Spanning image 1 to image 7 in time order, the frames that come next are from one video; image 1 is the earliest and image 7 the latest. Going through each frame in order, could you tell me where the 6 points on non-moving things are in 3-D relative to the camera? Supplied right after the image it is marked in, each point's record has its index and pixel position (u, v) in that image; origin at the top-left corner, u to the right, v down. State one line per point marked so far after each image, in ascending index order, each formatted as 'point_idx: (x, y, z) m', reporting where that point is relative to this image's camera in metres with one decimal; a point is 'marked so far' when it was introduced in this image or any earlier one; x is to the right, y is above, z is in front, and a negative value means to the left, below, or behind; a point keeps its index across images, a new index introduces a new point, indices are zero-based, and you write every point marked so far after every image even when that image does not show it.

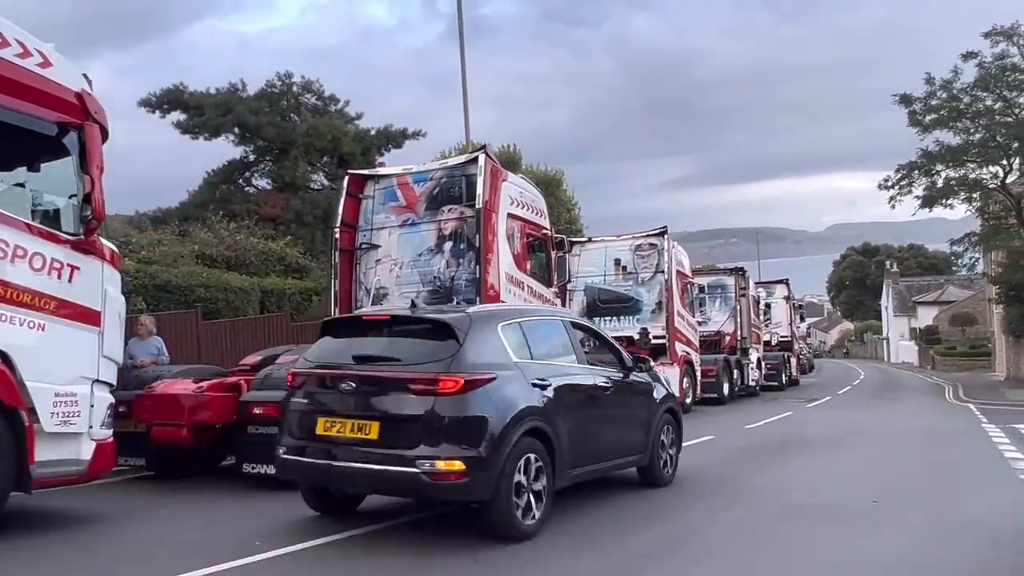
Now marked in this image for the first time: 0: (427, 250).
0: (-1.3, +0.6, +13.6) m
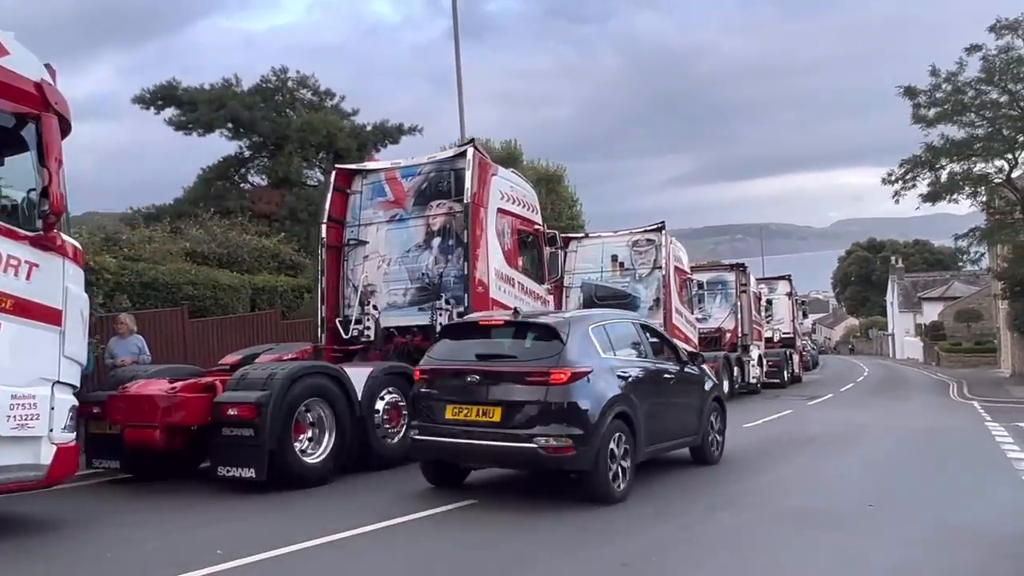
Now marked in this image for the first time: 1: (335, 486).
0: (-1.5, +0.6, +13.3) m
1: (-2.0, -2.2, +9.7) m
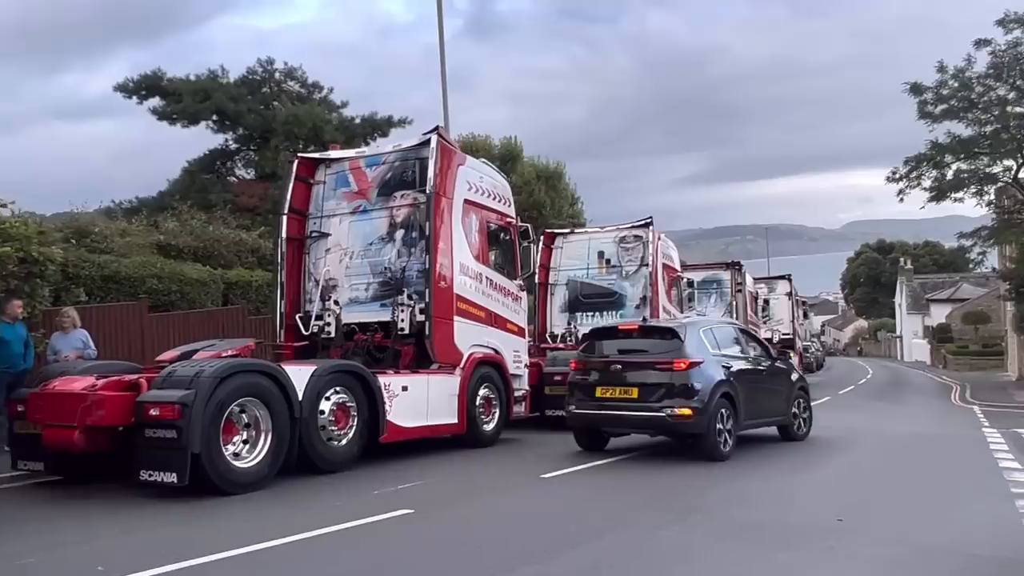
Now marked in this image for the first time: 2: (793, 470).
0: (-1.9, +0.7, +12.7) m
1: (-2.5, -2.1, +9.1) m
2: (+3.6, -2.4, +11.4) m
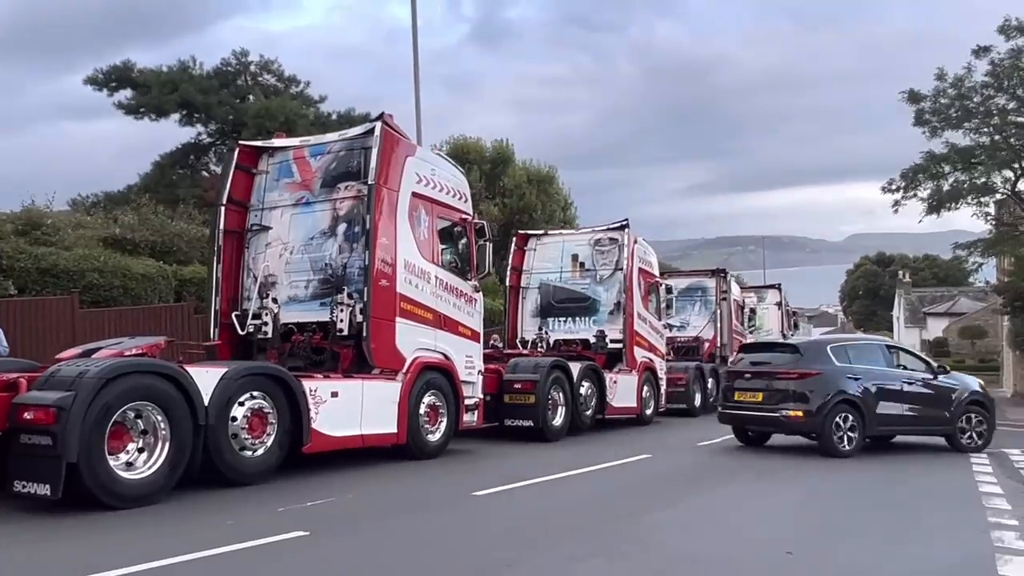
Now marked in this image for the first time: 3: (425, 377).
0: (-2.6, +0.7, +11.8) m
1: (-3.2, -2.0, +8.2) m
2: (+2.9, -2.4, +10.5) m
3: (-1.2, -1.2, +11.7) m
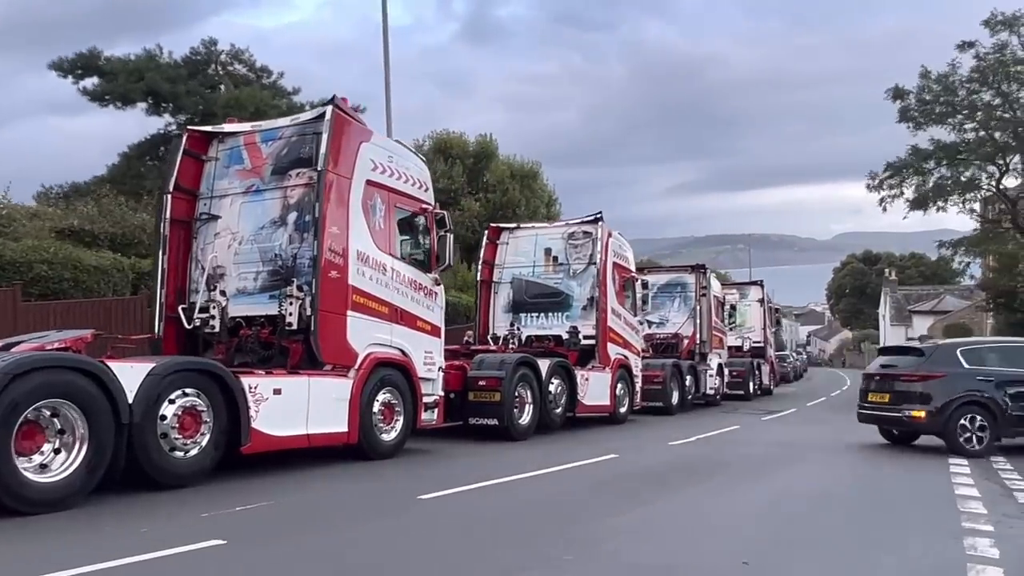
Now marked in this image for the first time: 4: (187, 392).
0: (-3.1, +0.9, +11.3) m
1: (-3.7, -1.9, +7.6) m
2: (+2.3, -2.4, +10.0) m
3: (-1.7, -1.1, +11.1) m
4: (-3.2, -1.0, +8.5) m
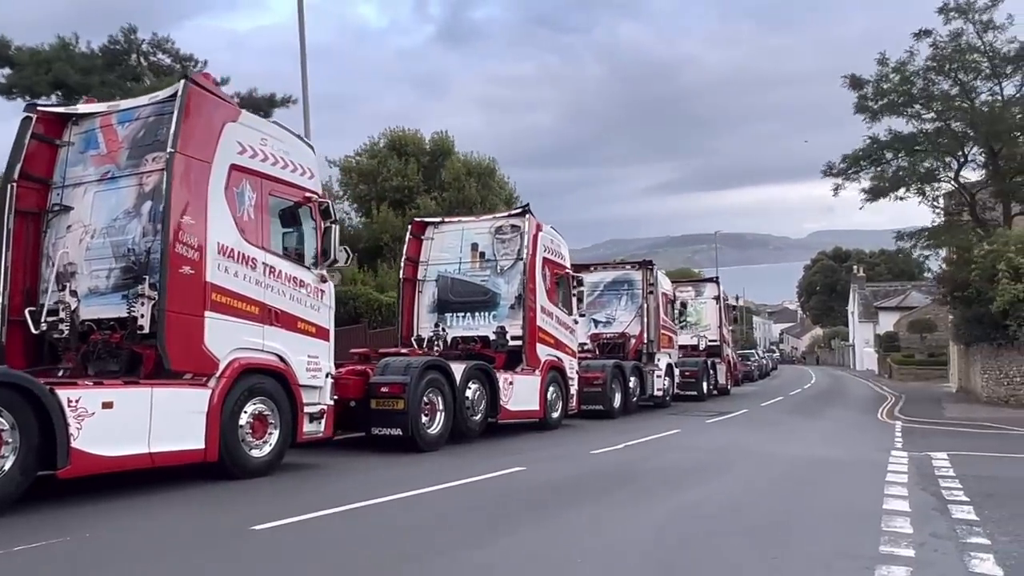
0: (-4.5, +0.9, +10.0) m
1: (-4.9, -1.9, +6.4) m
2: (+1.1, -2.3, +8.9) m
3: (-3.0, -1.1, +9.9) m
4: (-4.4, -1.0, +7.2) m
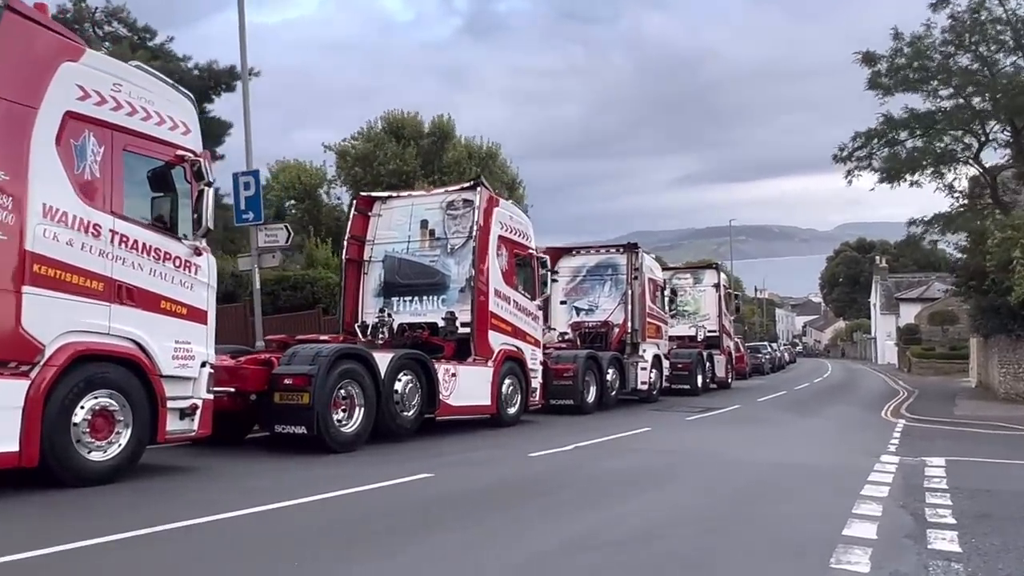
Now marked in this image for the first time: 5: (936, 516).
0: (-5.5, +1.1, +8.4) m
1: (-6.1, -1.7, +4.8) m
2: (0.0, -2.0, +7.2) m
3: (-4.1, -0.8, +8.3) m
4: (-5.5, -0.7, +5.7) m
5: (+3.9, -2.1, +8.1) m
